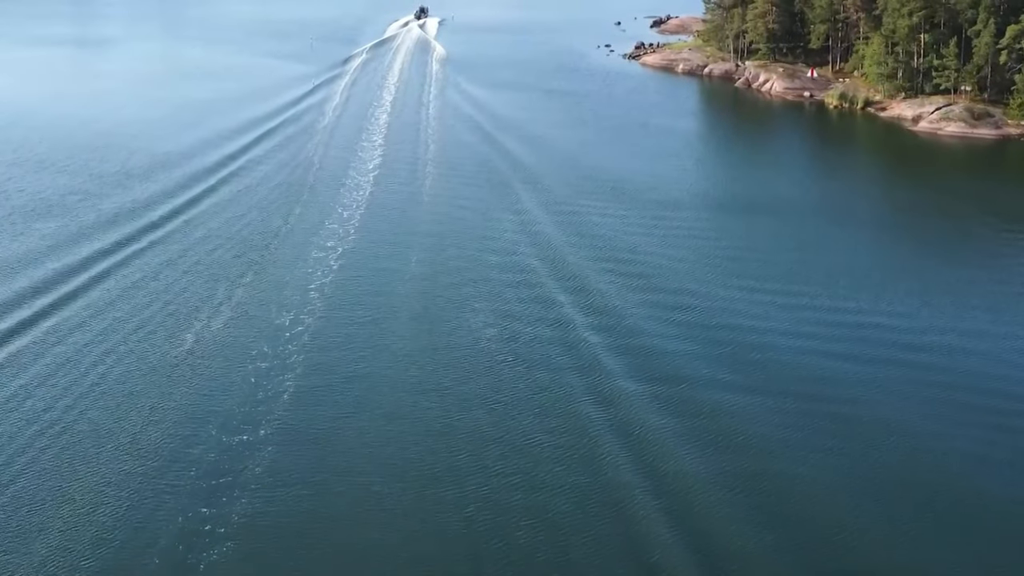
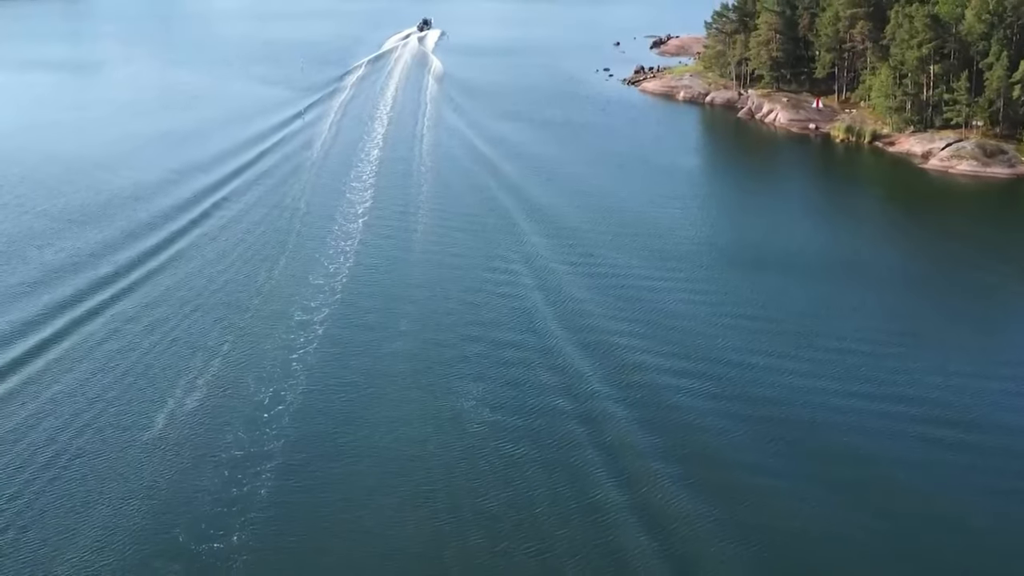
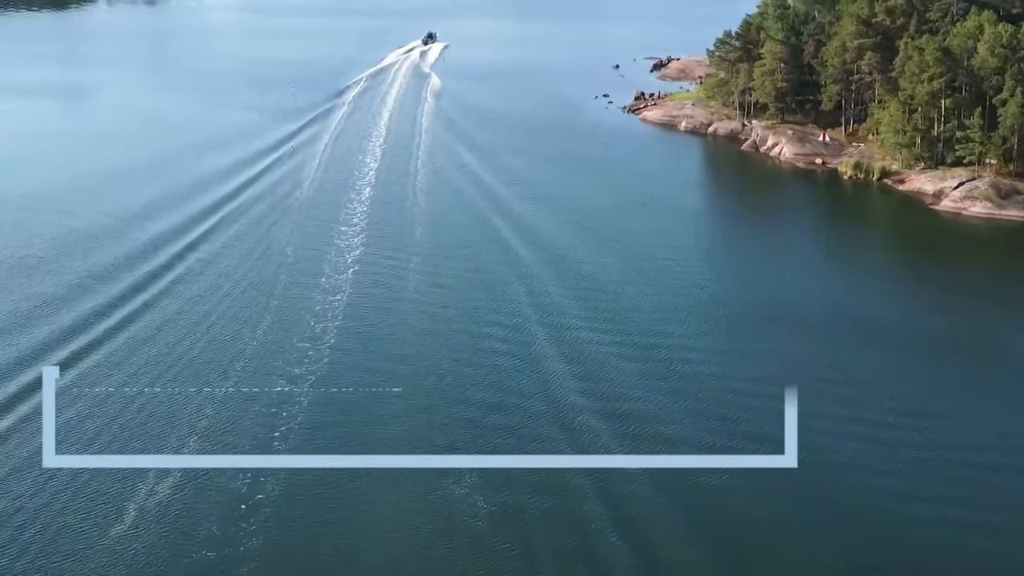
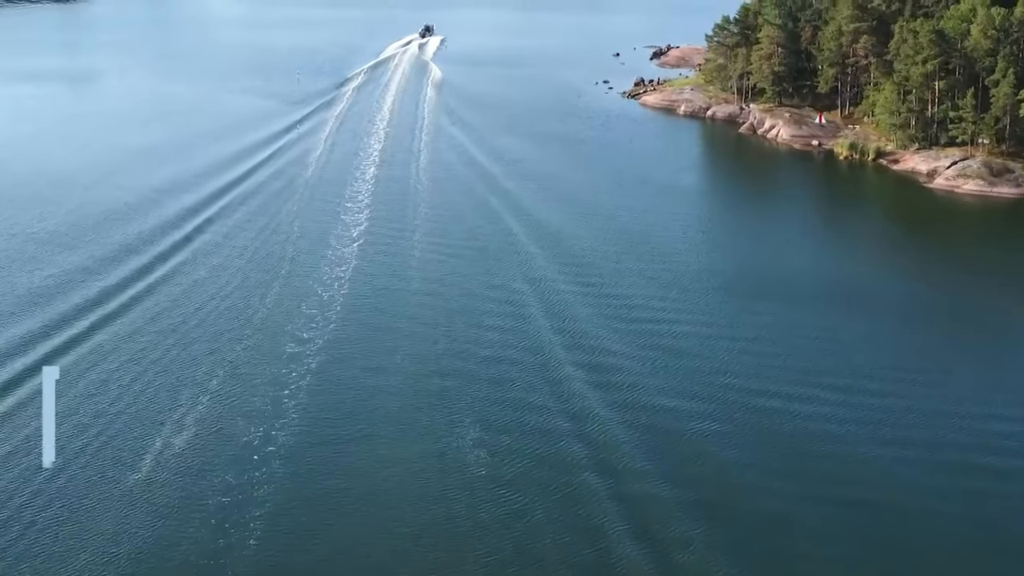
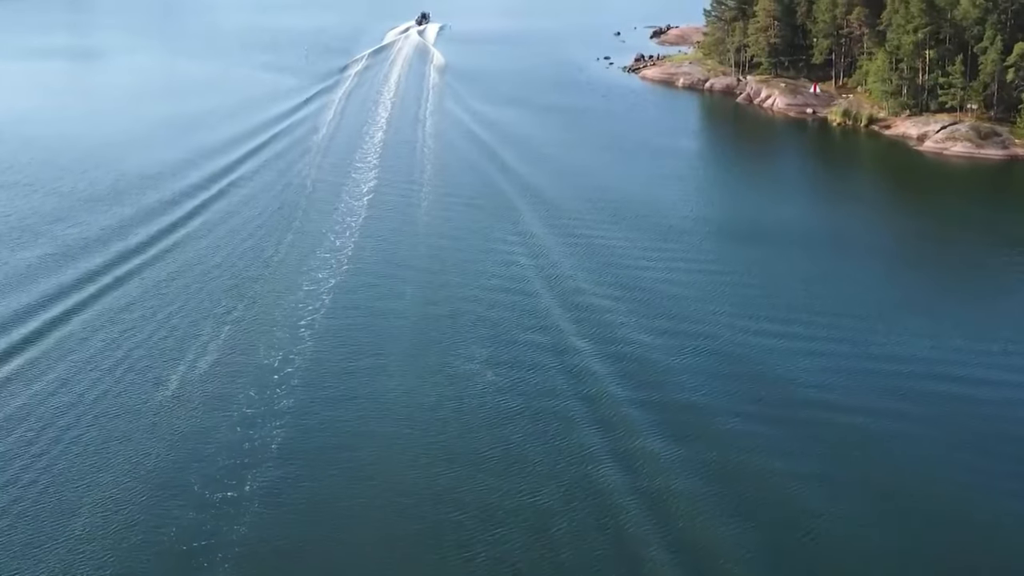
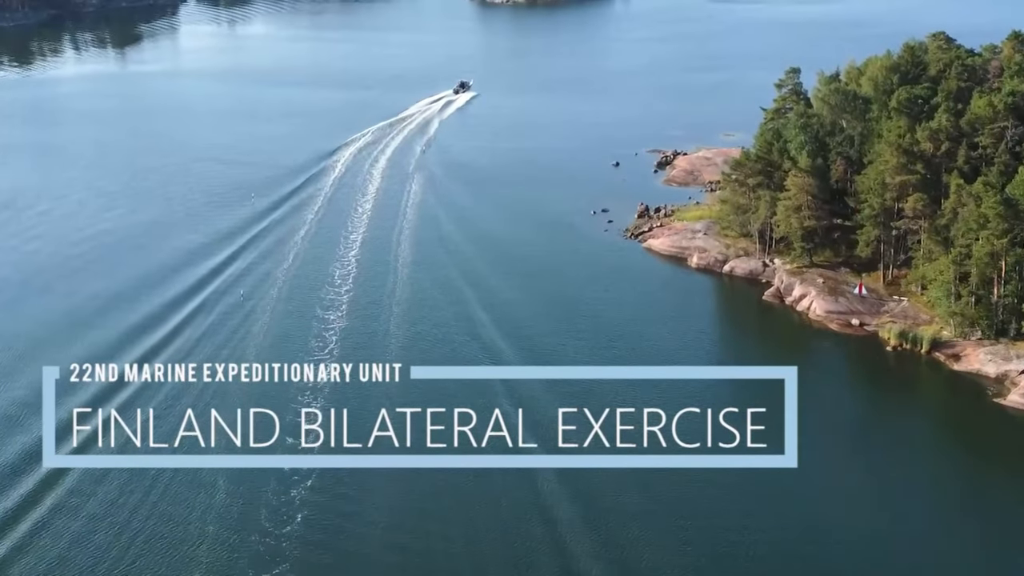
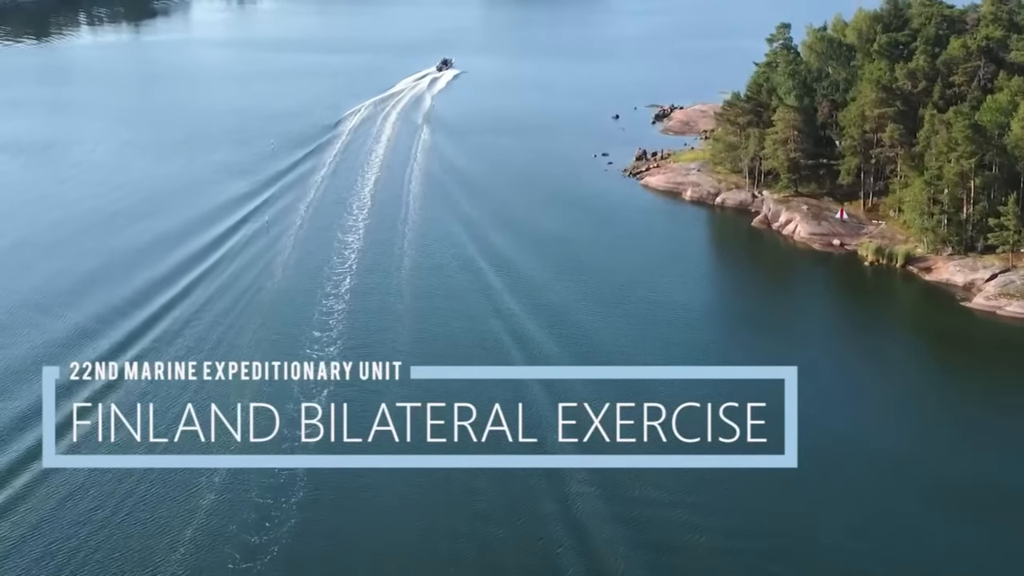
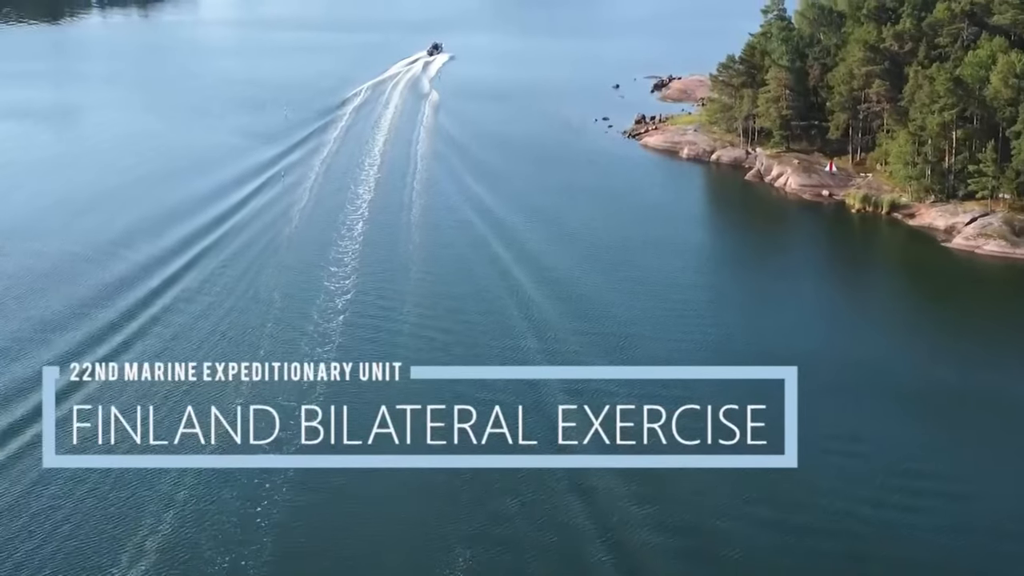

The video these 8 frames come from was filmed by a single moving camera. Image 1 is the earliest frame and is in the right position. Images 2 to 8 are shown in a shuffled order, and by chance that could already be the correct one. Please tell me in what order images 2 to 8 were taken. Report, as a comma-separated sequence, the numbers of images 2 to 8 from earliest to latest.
5, 2, 4, 3, 8, 7, 6
